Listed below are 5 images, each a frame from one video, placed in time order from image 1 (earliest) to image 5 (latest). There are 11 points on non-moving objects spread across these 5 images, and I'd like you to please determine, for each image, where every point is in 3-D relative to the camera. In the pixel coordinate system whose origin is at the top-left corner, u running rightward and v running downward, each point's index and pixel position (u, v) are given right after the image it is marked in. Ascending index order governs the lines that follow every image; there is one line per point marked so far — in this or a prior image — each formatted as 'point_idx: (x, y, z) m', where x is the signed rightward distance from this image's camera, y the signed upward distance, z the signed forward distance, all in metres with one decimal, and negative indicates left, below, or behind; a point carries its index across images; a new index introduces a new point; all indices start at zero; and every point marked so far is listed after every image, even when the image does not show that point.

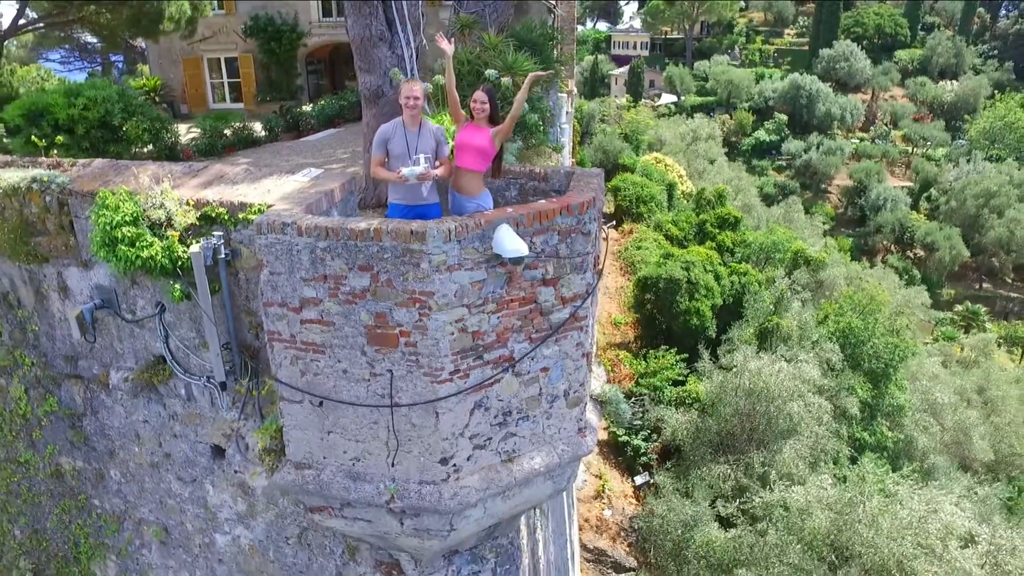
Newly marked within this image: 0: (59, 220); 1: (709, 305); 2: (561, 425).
0: (-2.5, +0.4, +4.3) m
1: (+3.9, -0.4, +15.5) m
2: (+0.2, -0.6, +3.6) m
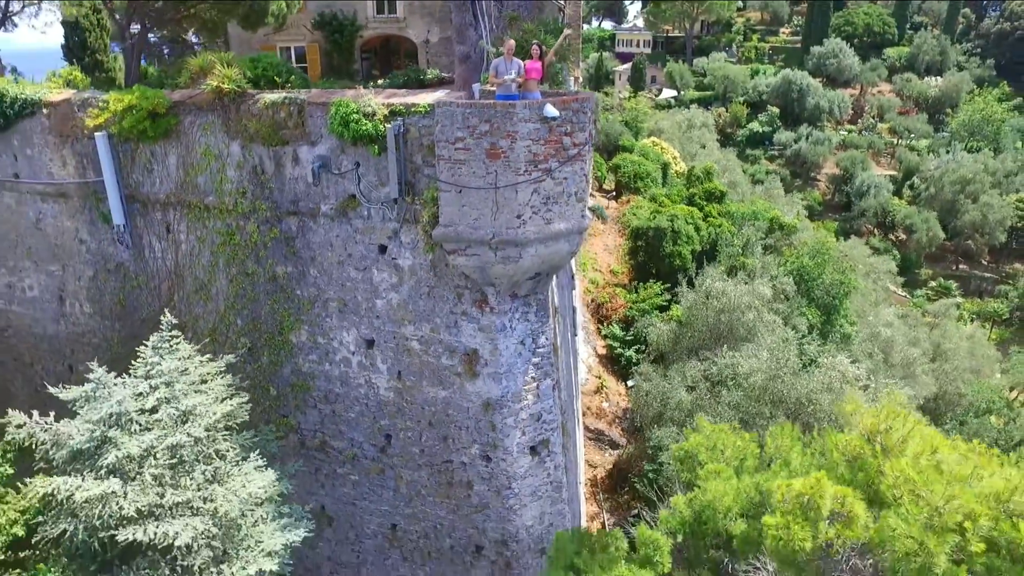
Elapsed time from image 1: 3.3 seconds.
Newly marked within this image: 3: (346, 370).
0: (-2.2, +1.7, +7.9) m
1: (+4.3, +0.9, +19.1) m
2: (+0.6, +0.7, +7.2) m
3: (-1.8, -0.9, +8.6) m
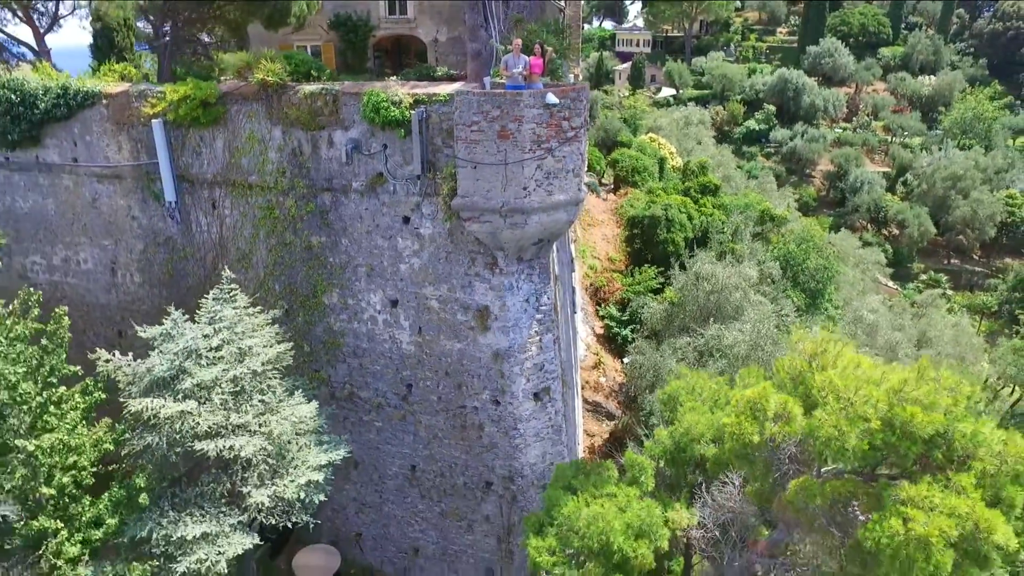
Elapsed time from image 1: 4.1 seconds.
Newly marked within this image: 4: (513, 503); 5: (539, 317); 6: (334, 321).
0: (-2.1, +2.1, +9.1) m
1: (+4.4, +1.4, +20.3) m
2: (+0.6, +1.1, +8.4) m
3: (-1.8, -0.5, +9.9) m
4: (0.0, -2.7, +9.8) m
5: (+0.3, -0.3, +9.3) m
6: (-2.3, -0.4, +10.1) m
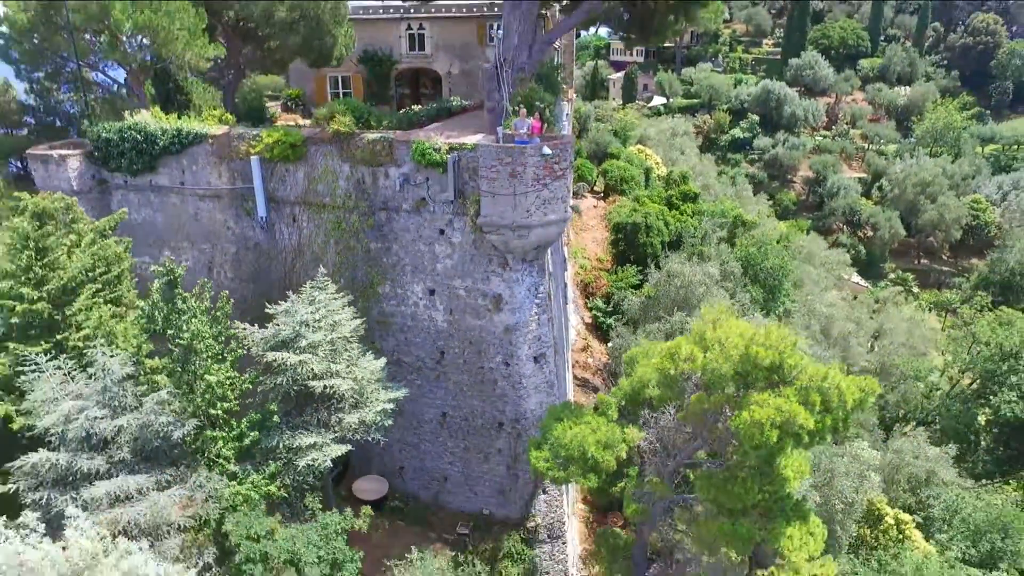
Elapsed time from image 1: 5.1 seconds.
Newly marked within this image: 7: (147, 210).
0: (-2.0, +2.2, +12.7) m
1: (+4.5, +1.5, +23.8) m
2: (+0.7, +1.2, +11.9) m
3: (-1.7, -0.4, +13.4) m
4: (+0.1, -2.6, +13.4) m
5: (+0.4, -0.2, +12.8) m
6: (-2.2, -0.3, +13.7) m
7: (-7.3, +1.5, +15.4) m
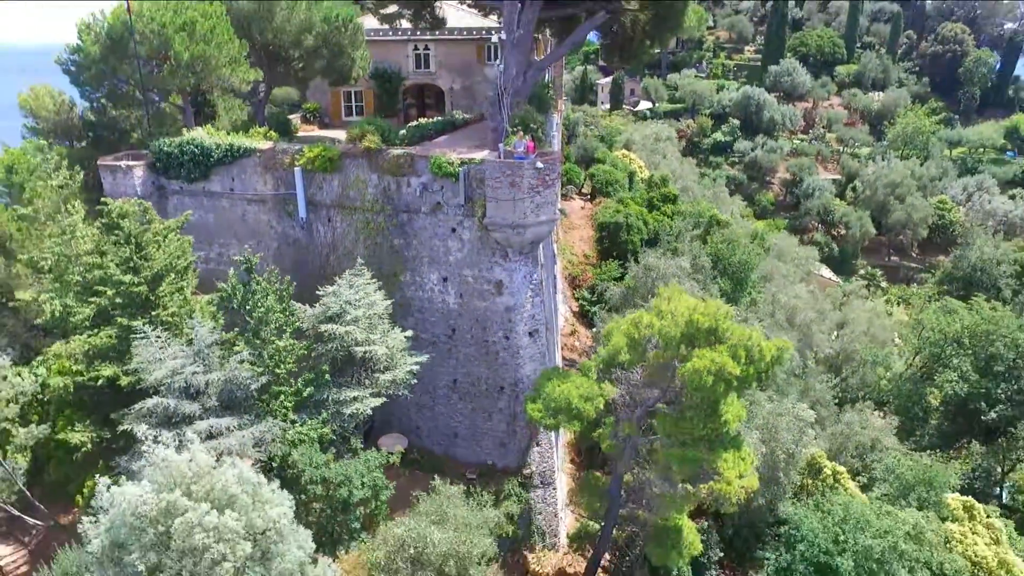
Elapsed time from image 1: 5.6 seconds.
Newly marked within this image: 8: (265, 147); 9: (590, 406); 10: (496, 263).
0: (-2.0, +2.5, +15.5) m
1: (+4.4, +1.7, +26.8) m
2: (+0.7, +1.5, +14.8) m
3: (-1.7, -0.1, +16.3) m
4: (+0.1, -2.3, +16.3) m
5: (+0.4, 0.0, +15.7) m
6: (-2.2, -0.1, +16.5) m
7: (-7.3, +1.8, +18.2) m
8: (-5.4, +3.1, +17.0) m
9: (+1.4, -2.1, +13.7) m
10: (-0.3, +0.5, +15.4) m
